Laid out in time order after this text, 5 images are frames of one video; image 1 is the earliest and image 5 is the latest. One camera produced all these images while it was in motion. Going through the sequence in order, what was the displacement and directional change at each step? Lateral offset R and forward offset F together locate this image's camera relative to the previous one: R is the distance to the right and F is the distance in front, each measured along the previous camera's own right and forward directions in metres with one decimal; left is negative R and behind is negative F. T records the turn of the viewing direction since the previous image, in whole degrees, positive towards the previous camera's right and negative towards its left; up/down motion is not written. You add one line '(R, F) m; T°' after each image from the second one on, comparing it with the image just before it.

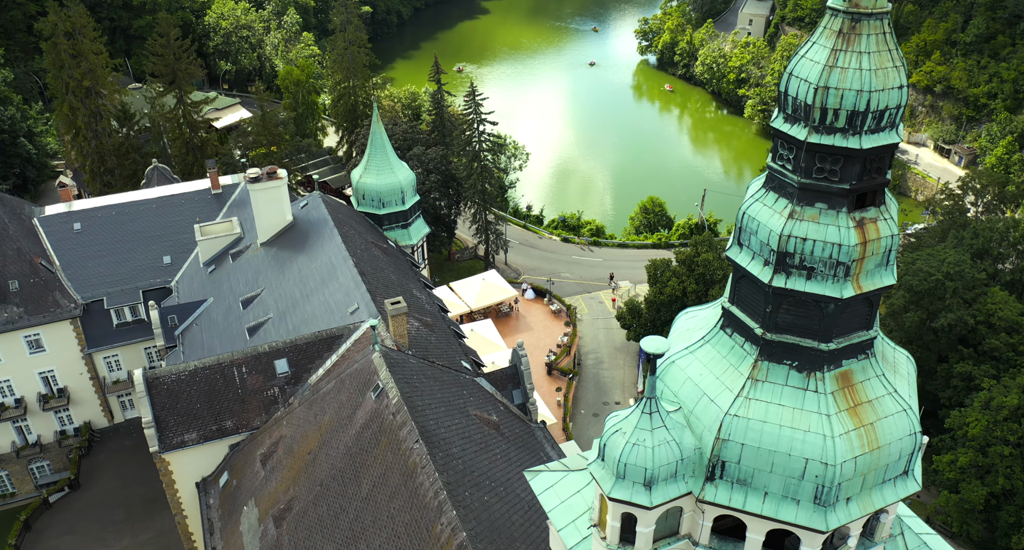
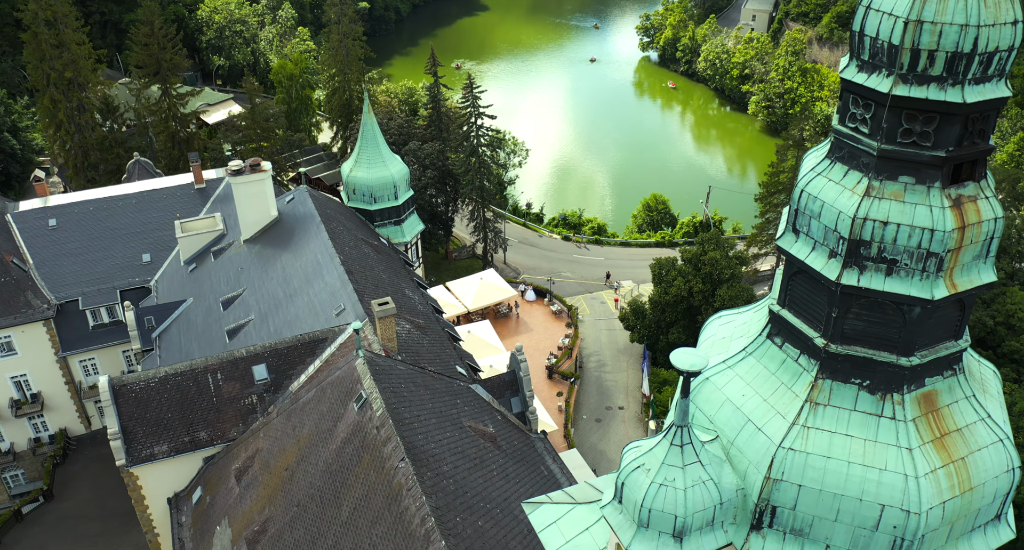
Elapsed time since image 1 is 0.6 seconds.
(+0.1, +2.1) m; 0°
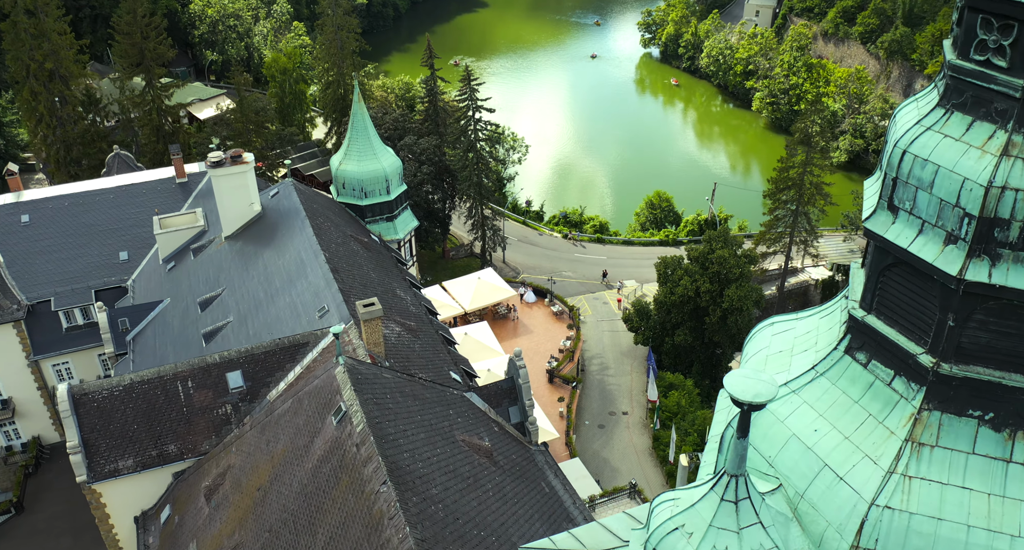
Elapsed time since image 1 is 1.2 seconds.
(+0.1, +2.1) m; 0°
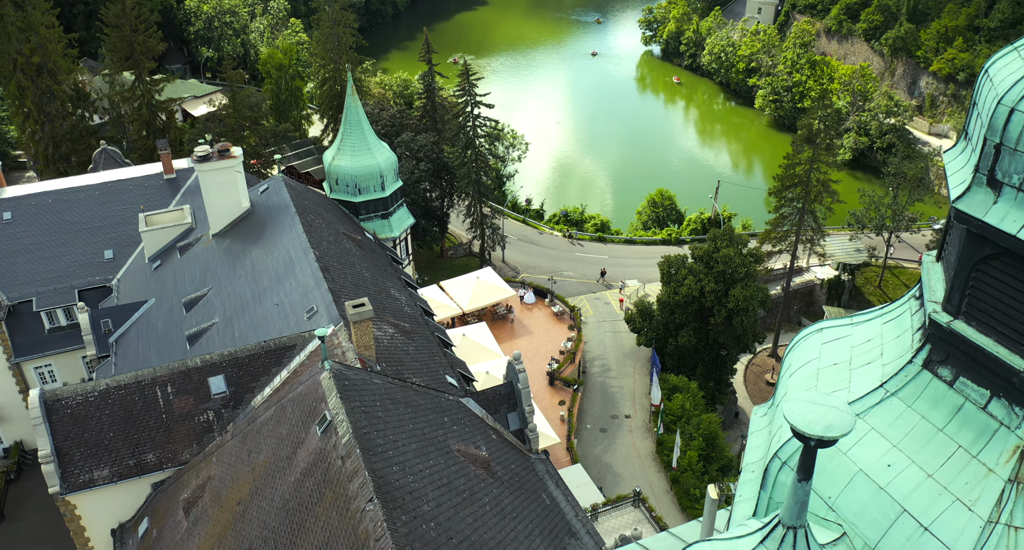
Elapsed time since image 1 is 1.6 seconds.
(0.0, +1.3) m; 0°
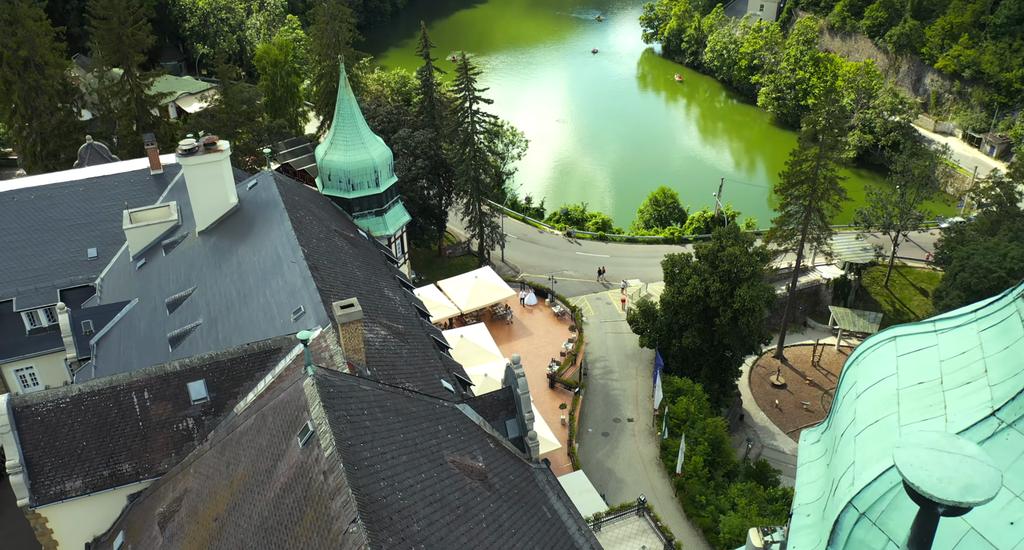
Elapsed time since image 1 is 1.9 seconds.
(0.0, +1.3) m; 0°
